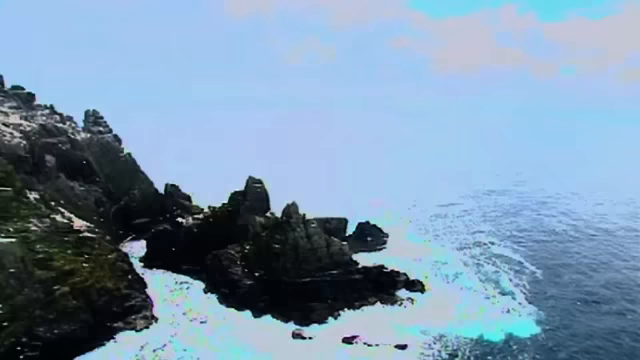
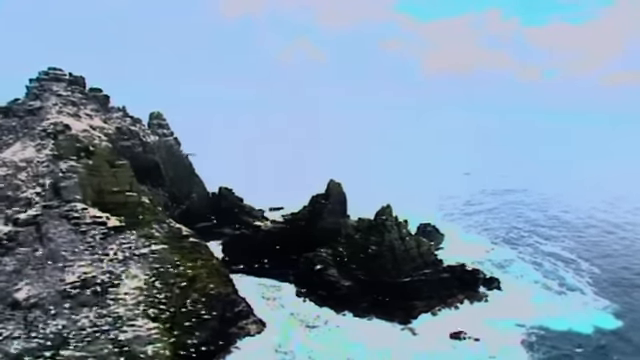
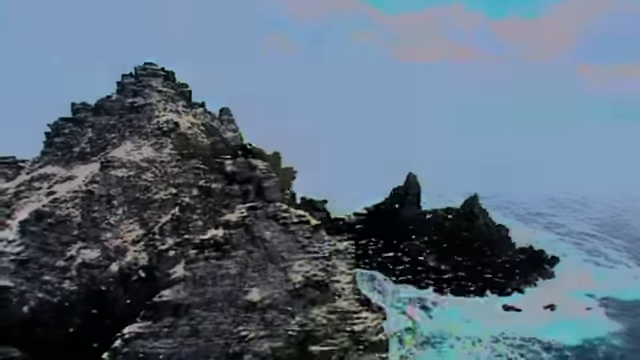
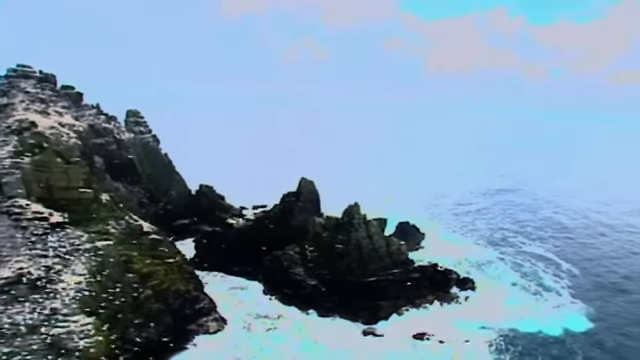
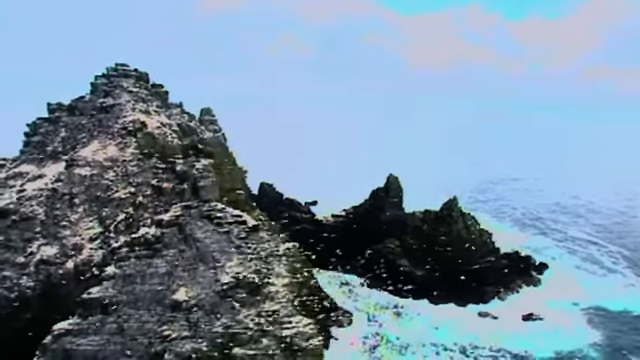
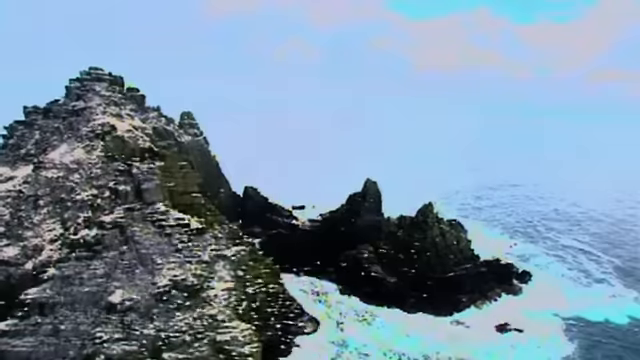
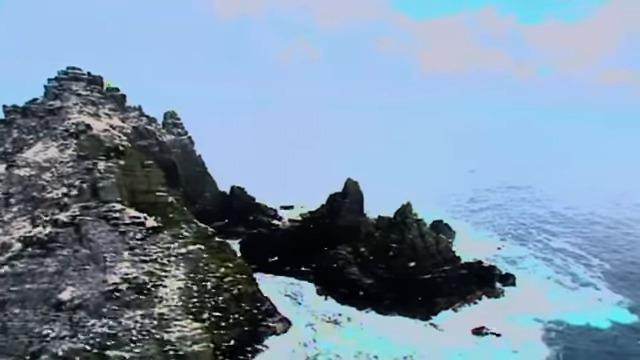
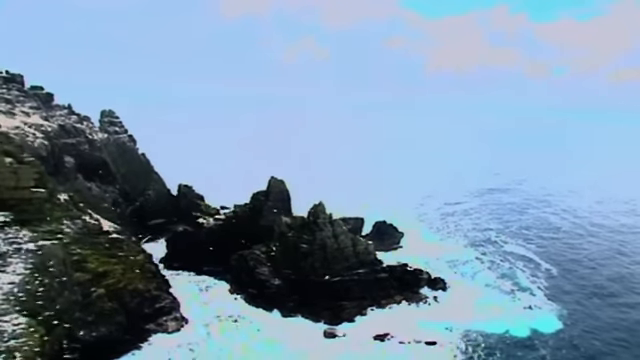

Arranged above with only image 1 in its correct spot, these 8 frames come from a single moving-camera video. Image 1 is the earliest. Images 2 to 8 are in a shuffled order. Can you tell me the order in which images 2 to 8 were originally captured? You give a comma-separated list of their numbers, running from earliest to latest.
8, 4, 2, 7, 6, 5, 3
